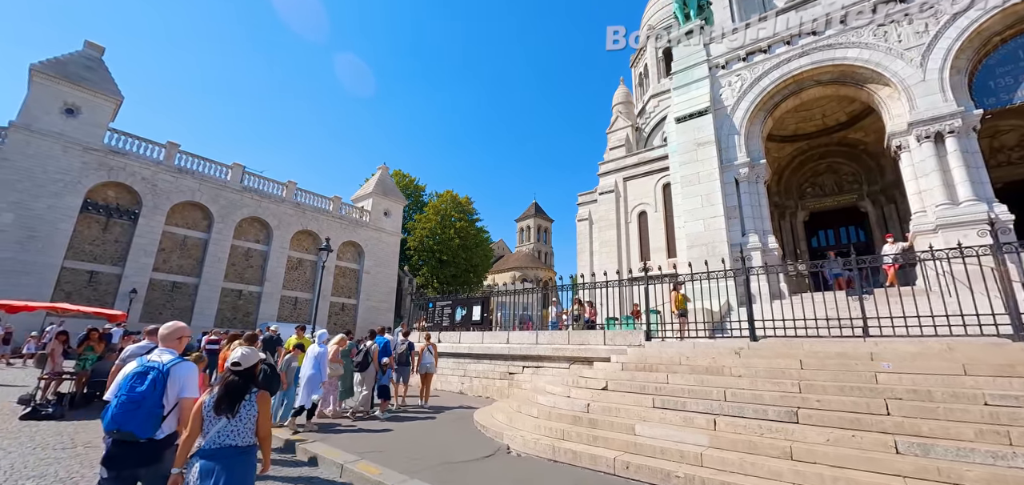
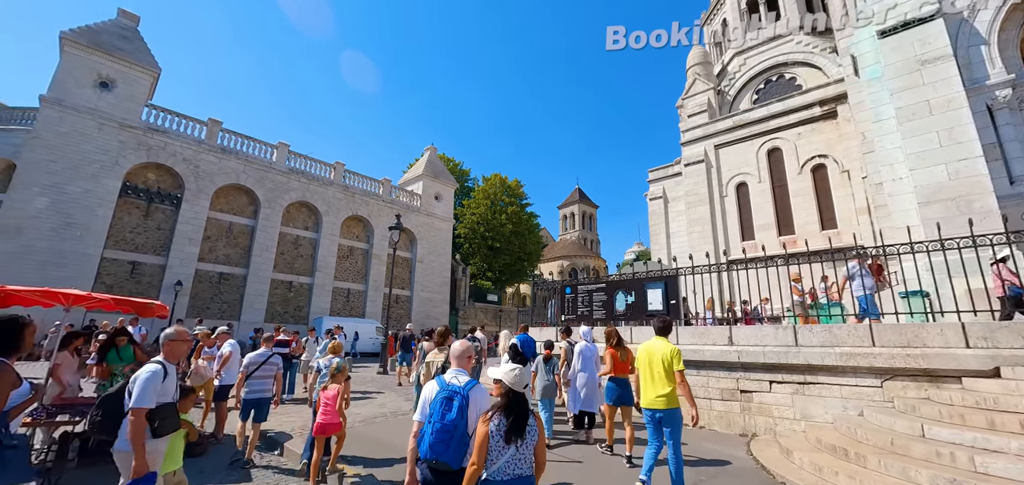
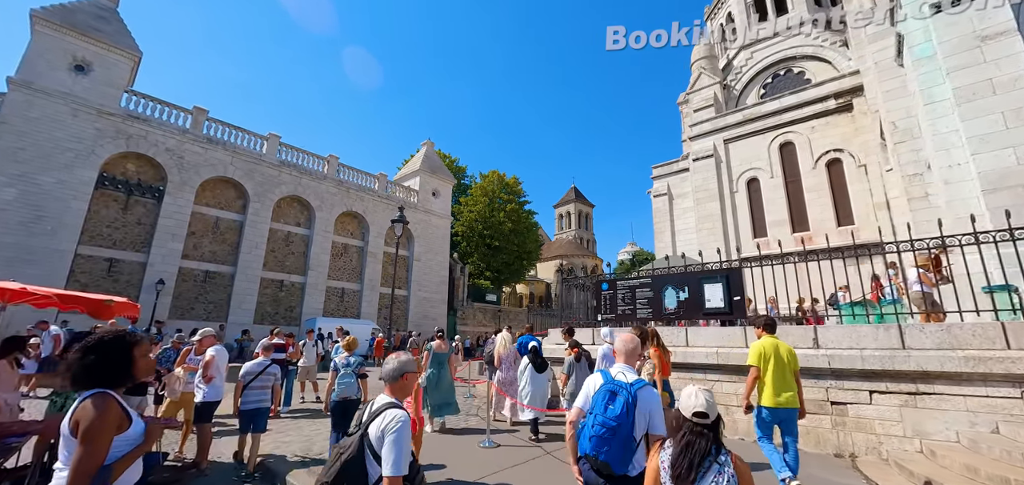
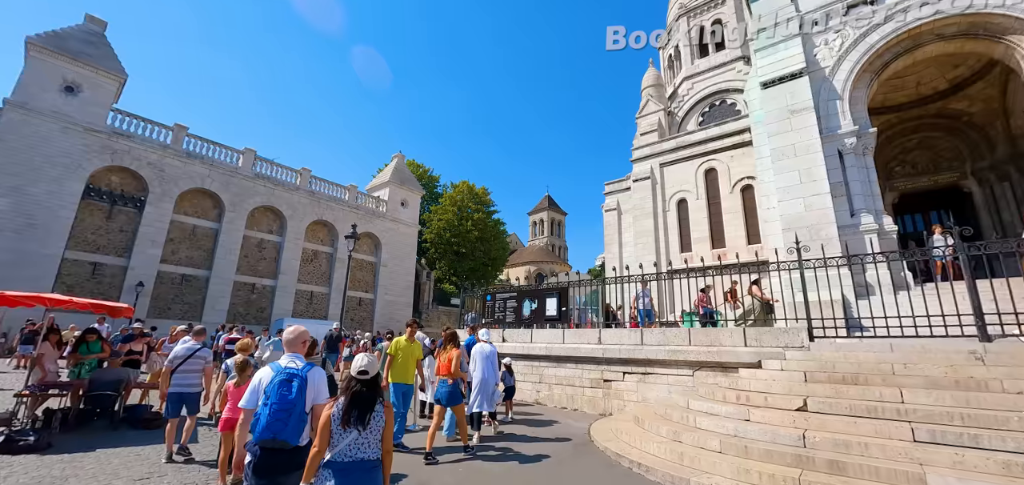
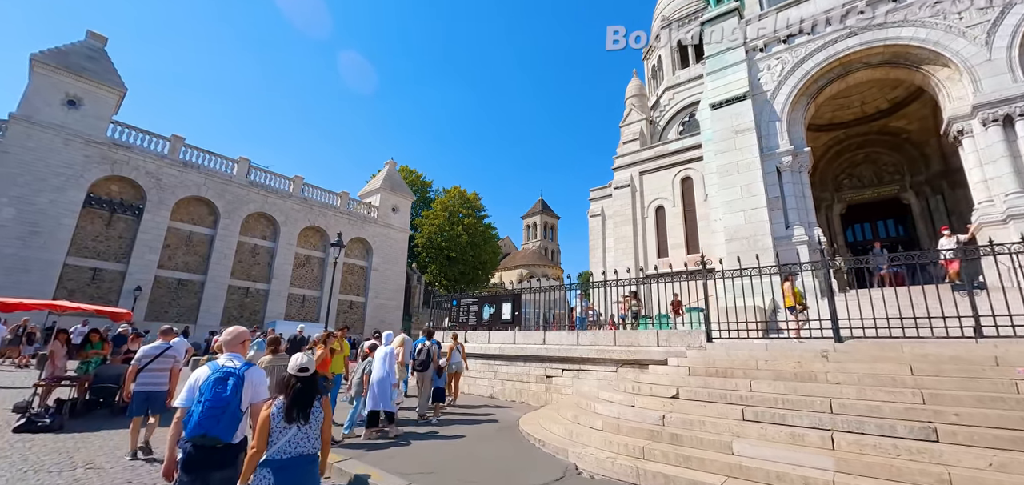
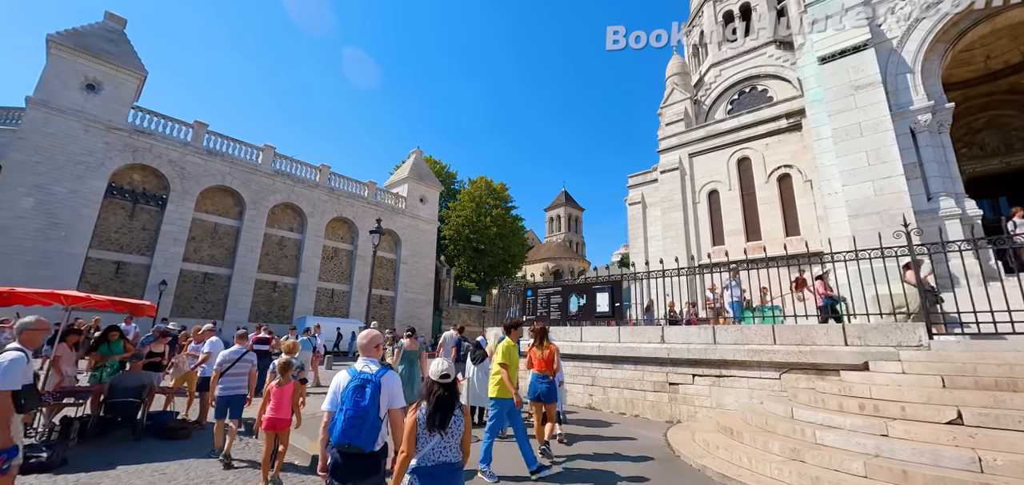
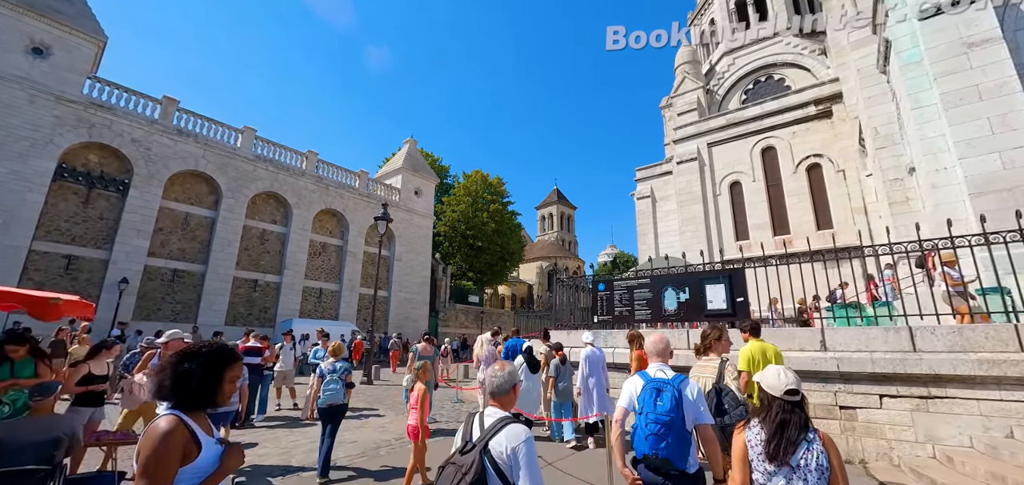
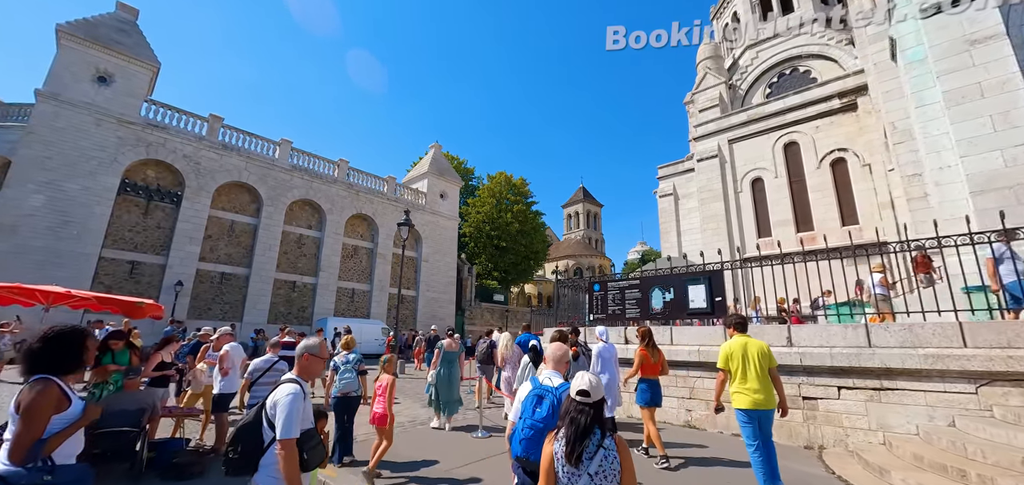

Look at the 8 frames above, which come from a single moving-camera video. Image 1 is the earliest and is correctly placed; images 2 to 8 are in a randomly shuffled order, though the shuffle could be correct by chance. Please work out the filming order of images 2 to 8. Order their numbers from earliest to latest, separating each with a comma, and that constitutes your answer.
5, 4, 6, 2, 8, 3, 7
